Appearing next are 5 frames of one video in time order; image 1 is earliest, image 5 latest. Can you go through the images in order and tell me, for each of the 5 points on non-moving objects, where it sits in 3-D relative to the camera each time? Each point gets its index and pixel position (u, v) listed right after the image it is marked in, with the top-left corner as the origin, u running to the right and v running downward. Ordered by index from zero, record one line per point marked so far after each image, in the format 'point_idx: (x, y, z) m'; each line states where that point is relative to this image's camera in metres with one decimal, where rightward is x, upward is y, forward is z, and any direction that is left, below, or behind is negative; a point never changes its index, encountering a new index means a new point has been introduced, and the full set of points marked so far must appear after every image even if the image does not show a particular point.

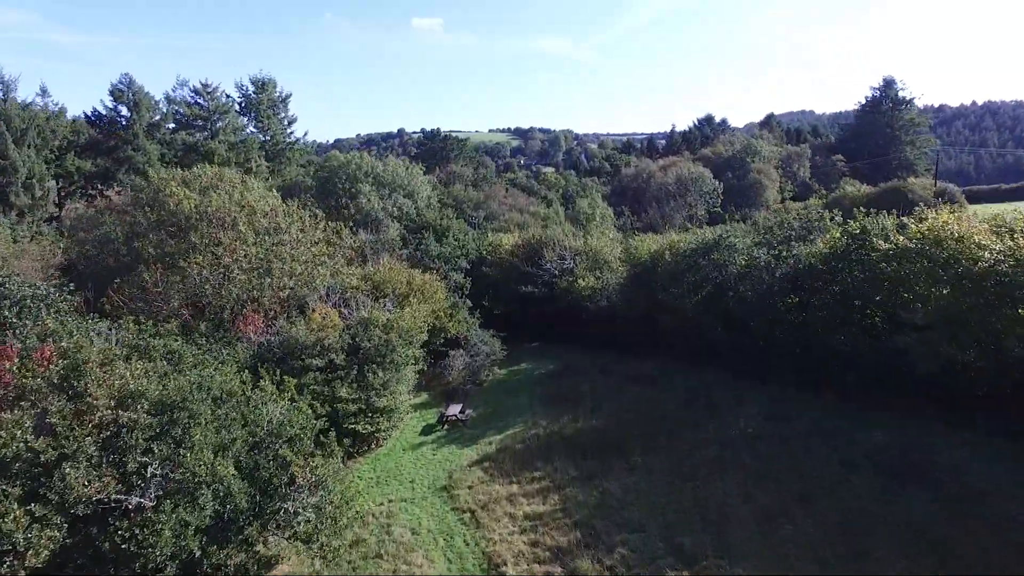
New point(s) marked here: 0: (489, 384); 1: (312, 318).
0: (-0.7, -3.0, +20.0) m
1: (-5.2, -0.8, +16.6) m
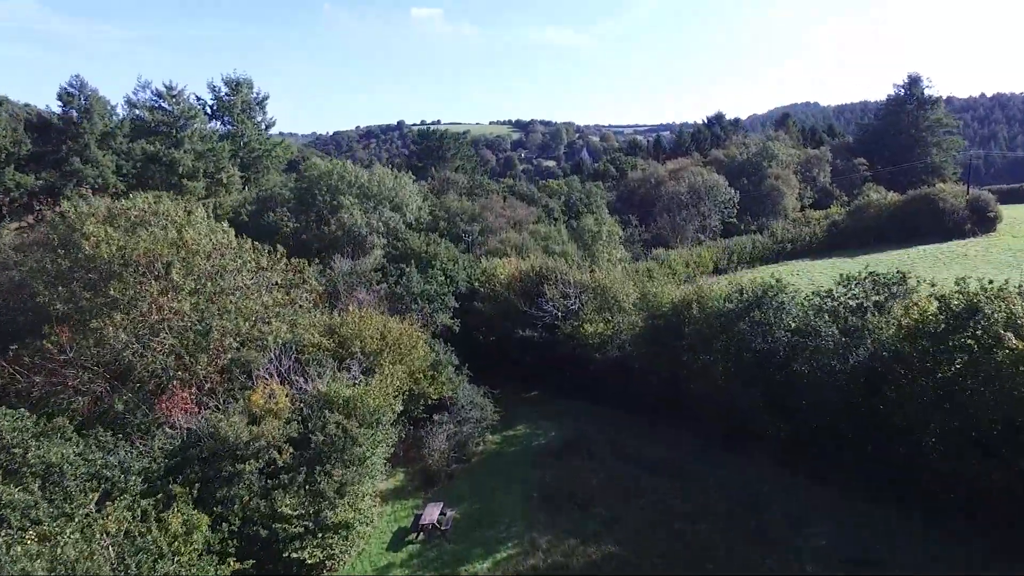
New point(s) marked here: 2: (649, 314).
0: (-0.9, -4.4, +16.6) m
1: (-5.3, -2.3, +13.2) m
2: (+3.8, -0.7, +17.9) m
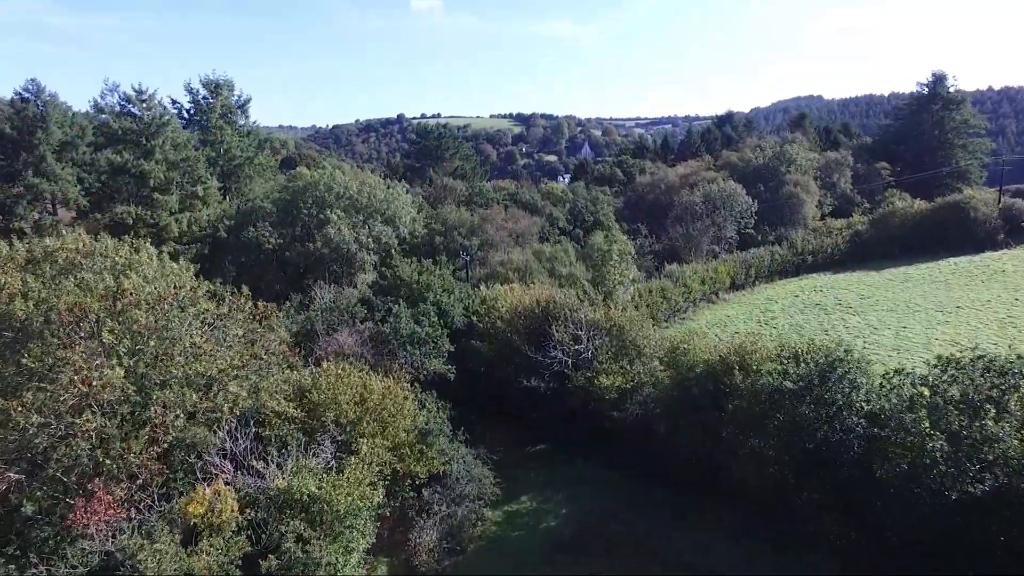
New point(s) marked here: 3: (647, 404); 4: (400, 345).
0: (-0.8, -5.7, +14.0) m
1: (-5.3, -3.6, +10.6) m
2: (+3.9, -1.9, +15.2) m
3: (+3.4, -2.9, +16.0) m
4: (-3.2, -1.6, +18.1) m
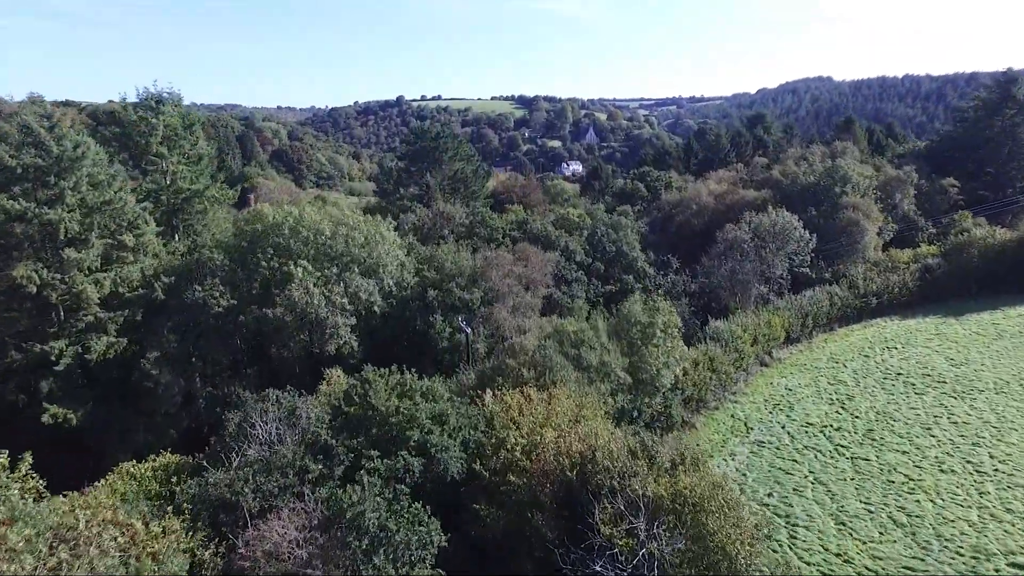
0: (-0.4, -9.0, +7.9) m
1: (-4.9, -7.0, +4.5) m
2: (+4.3, -5.2, +9.0) m
3: (+3.8, -6.2, +9.9) m
4: (-2.7, -4.8, +12.0) m
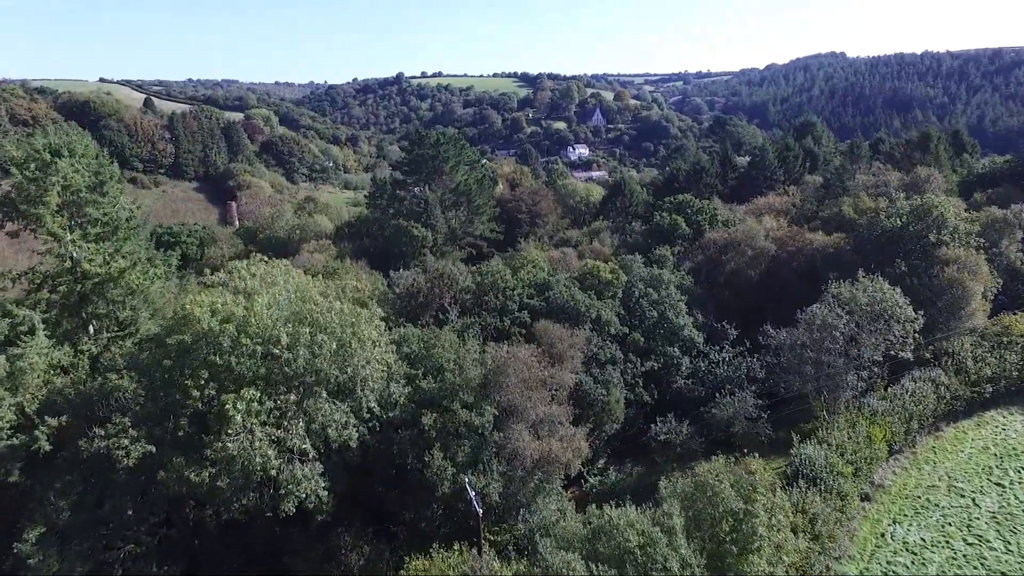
0: (+0.3, -13.5, +1.2) m
1: (-4.2, -11.7, -2.3) m
2: (+5.0, -9.7, +2.1) m
3: (+4.5, -10.6, +3.0) m
4: (-2.0, -9.2, +5.1) m
